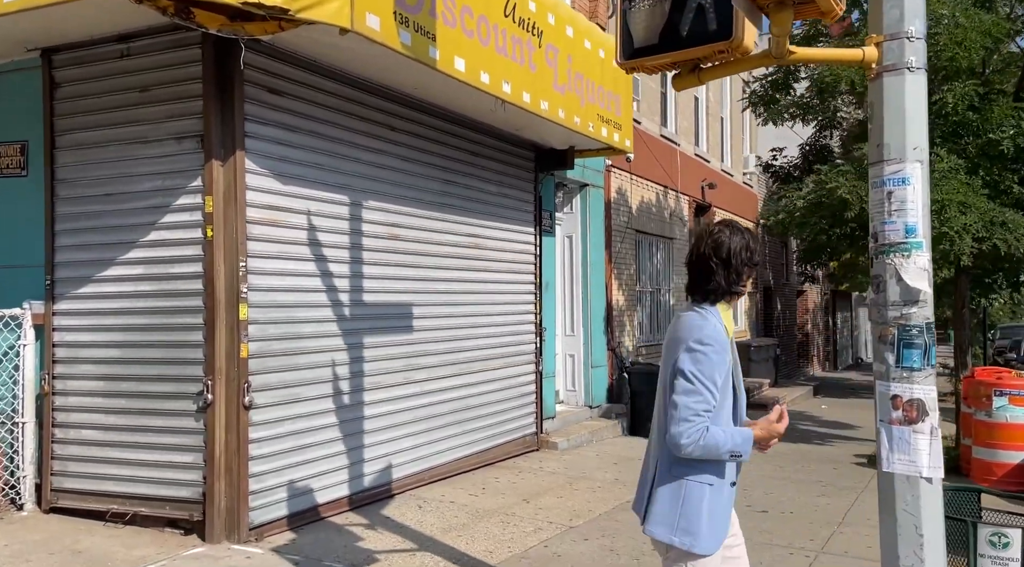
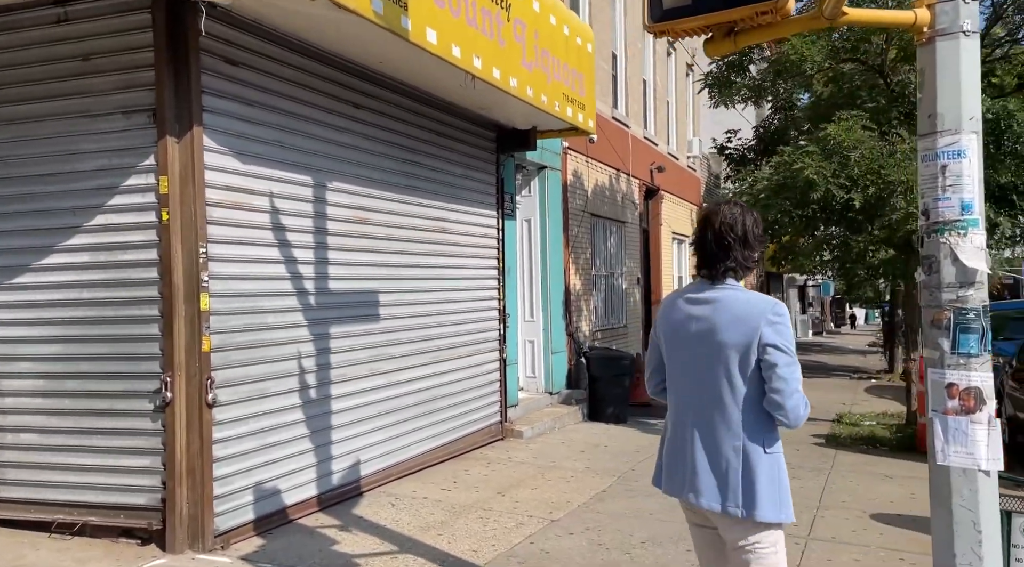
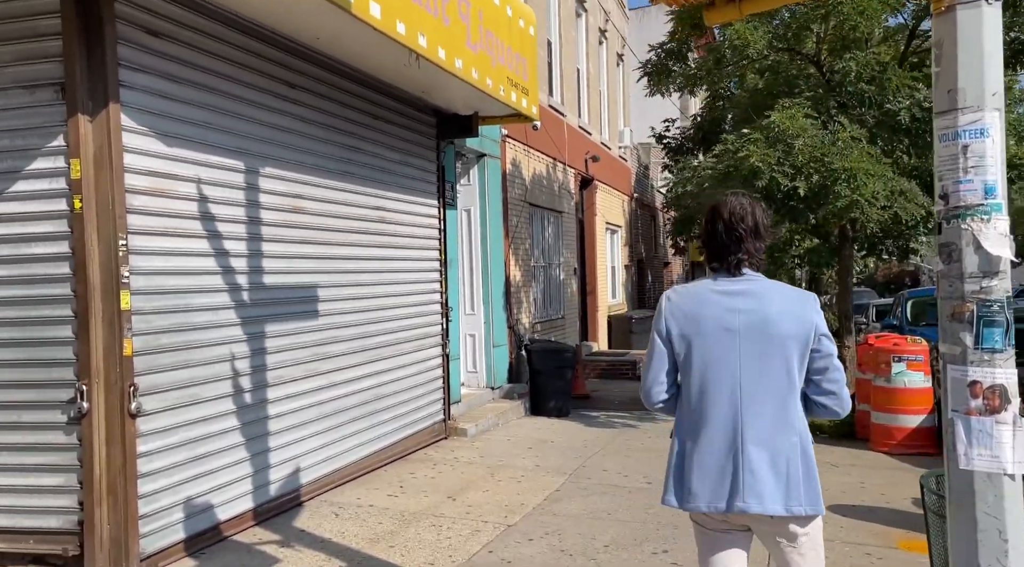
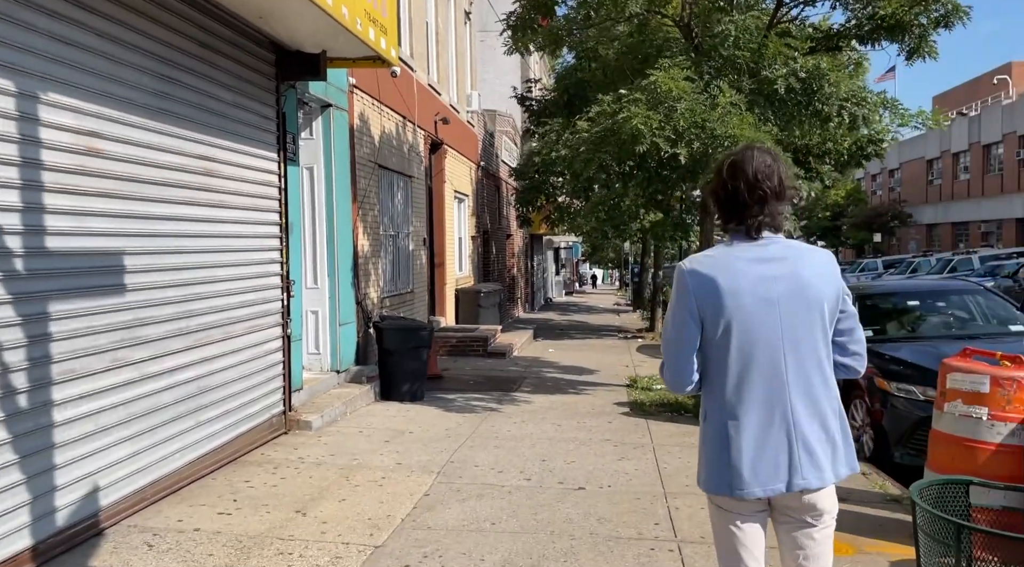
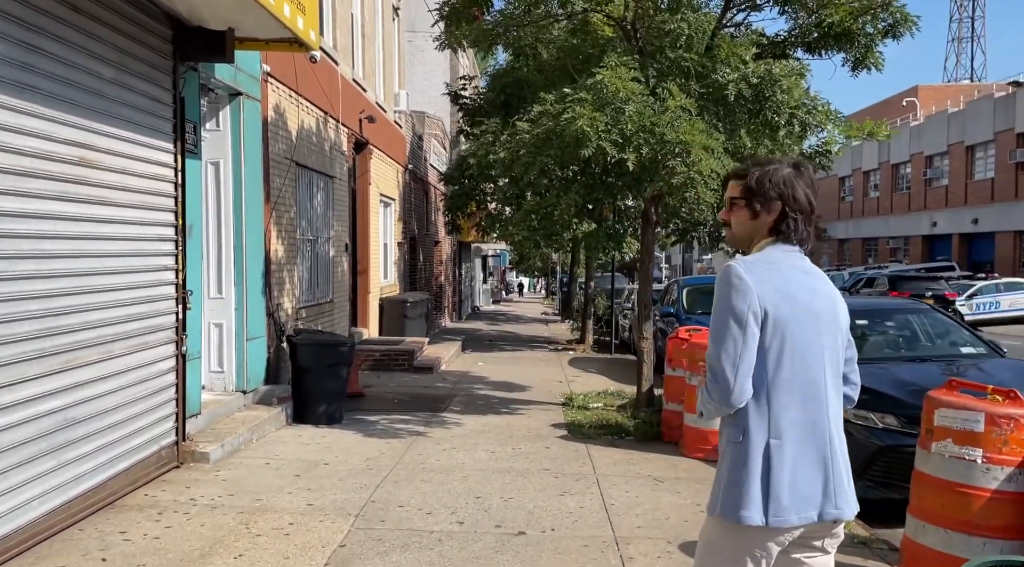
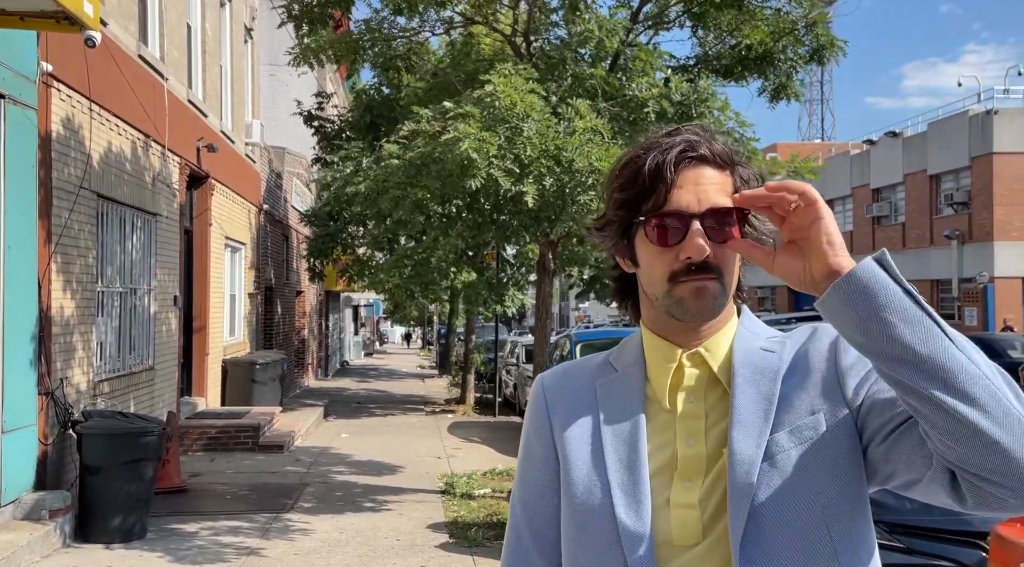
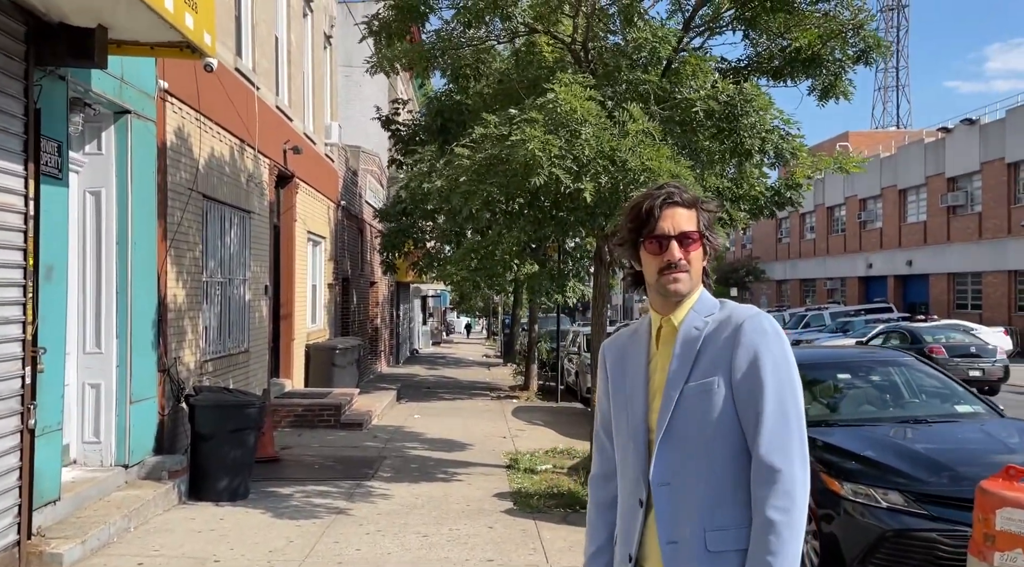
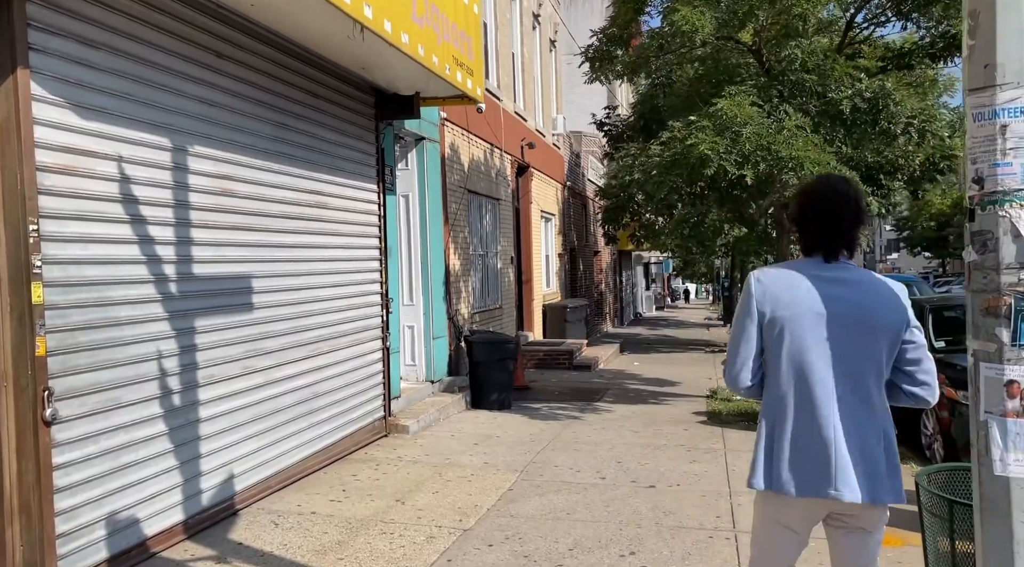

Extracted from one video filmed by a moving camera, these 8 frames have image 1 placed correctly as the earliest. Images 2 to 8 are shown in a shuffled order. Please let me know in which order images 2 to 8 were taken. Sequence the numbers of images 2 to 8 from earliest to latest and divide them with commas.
2, 3, 8, 4, 5, 7, 6
